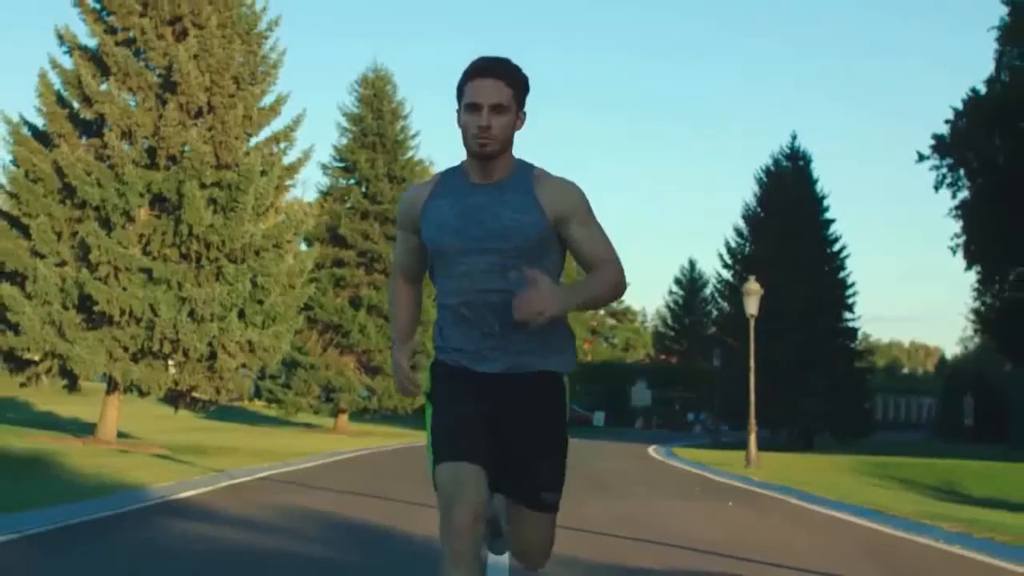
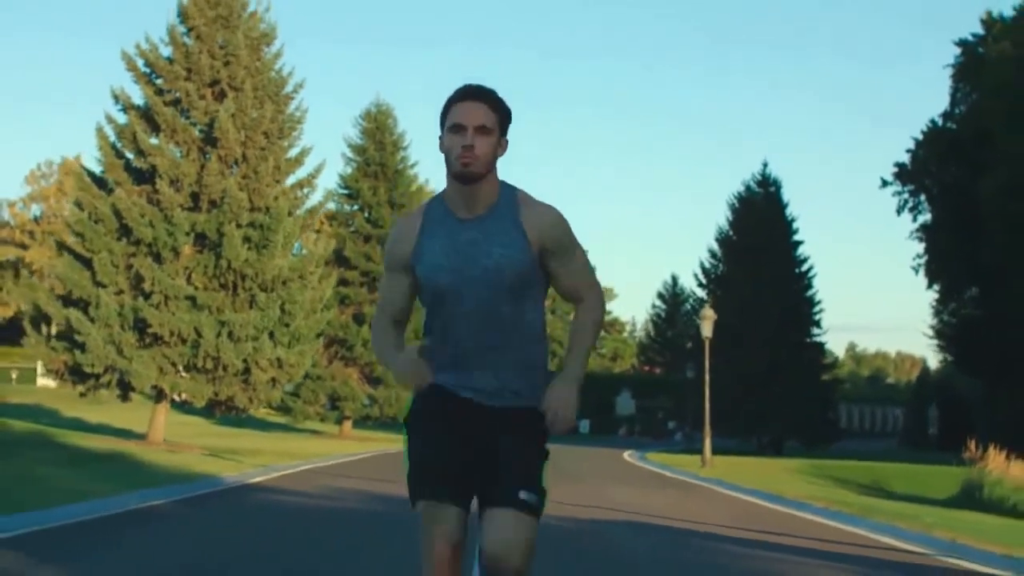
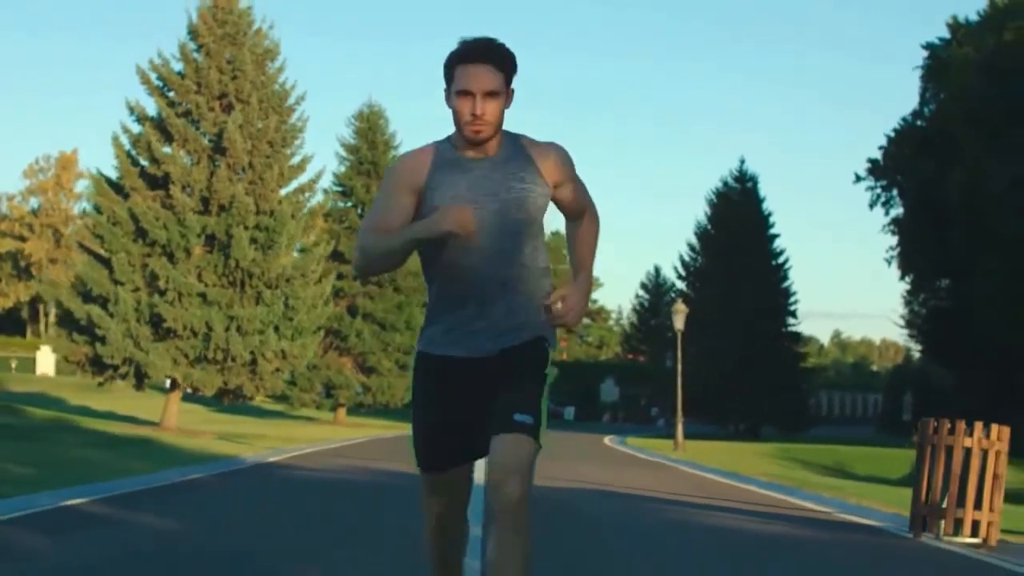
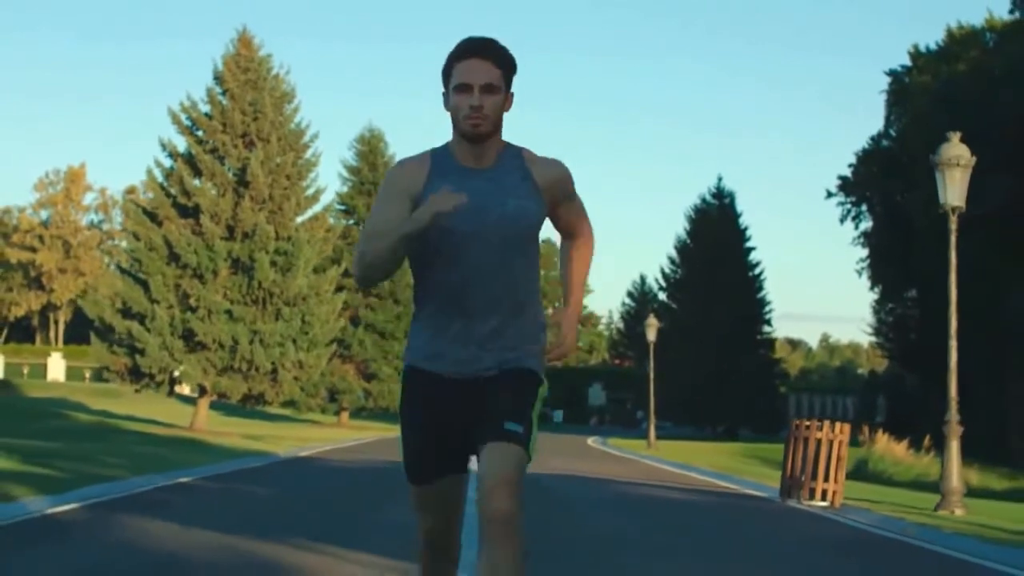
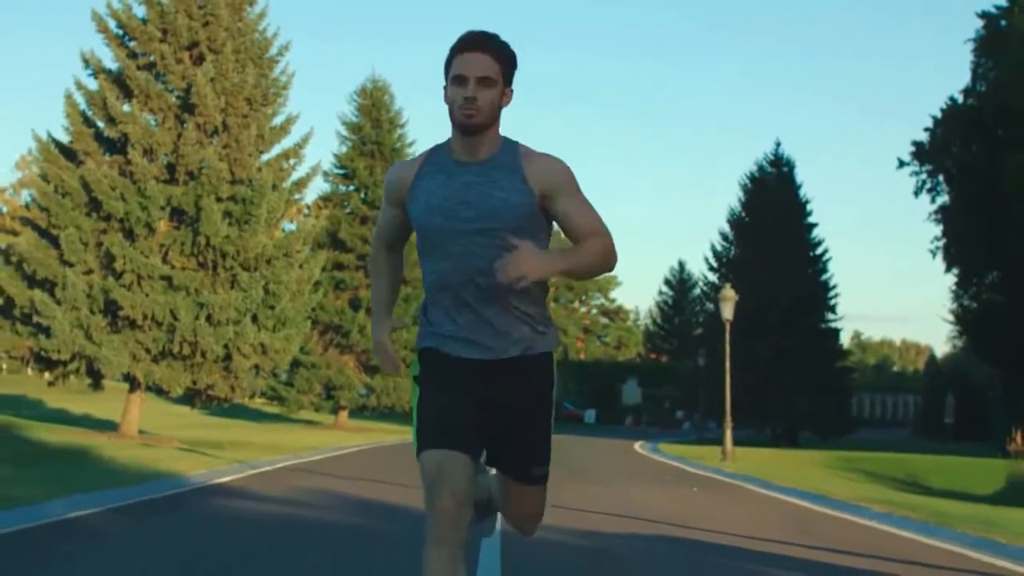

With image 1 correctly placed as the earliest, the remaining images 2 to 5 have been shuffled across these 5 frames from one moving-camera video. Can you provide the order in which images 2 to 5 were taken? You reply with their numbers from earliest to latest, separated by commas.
5, 2, 3, 4
